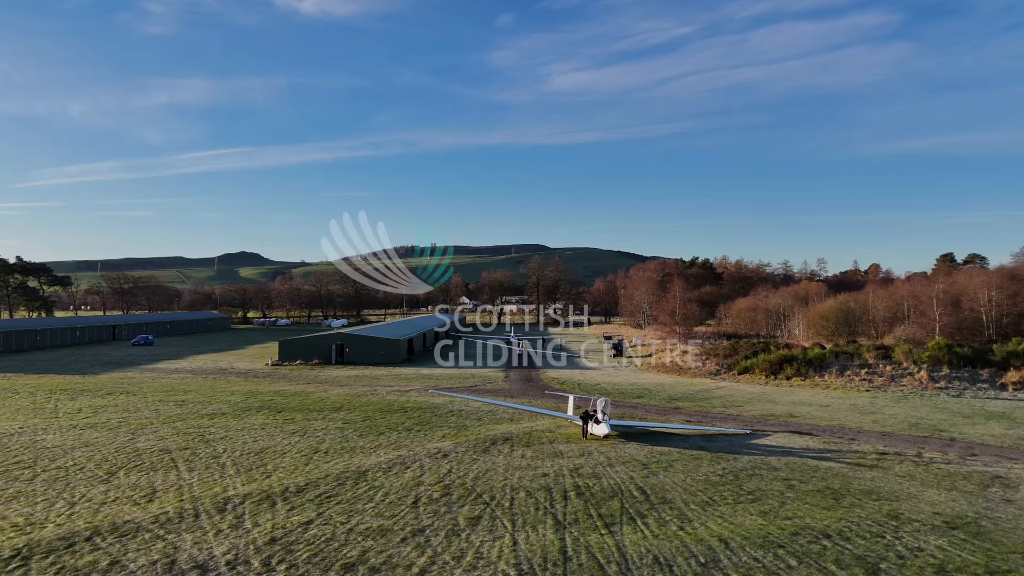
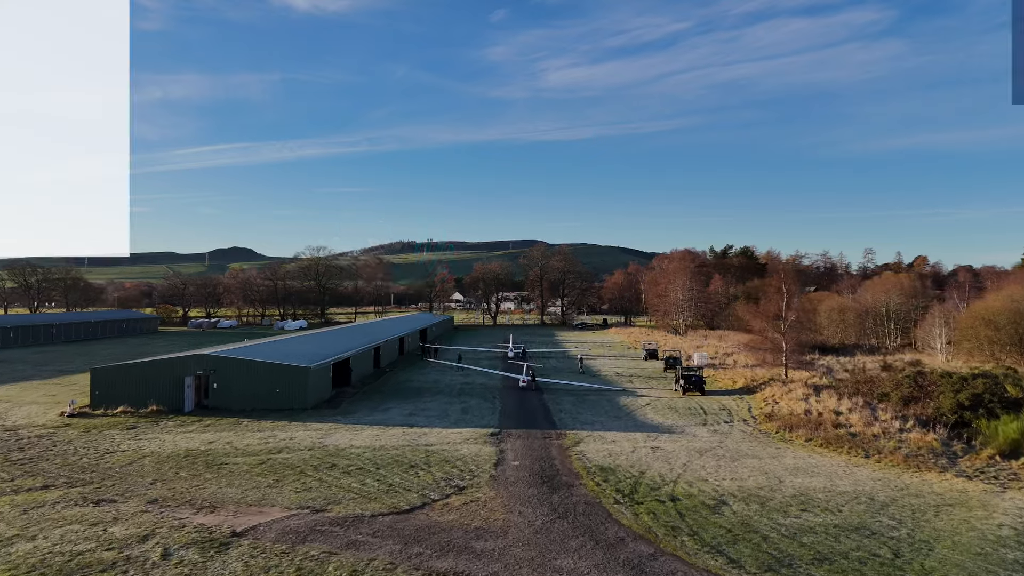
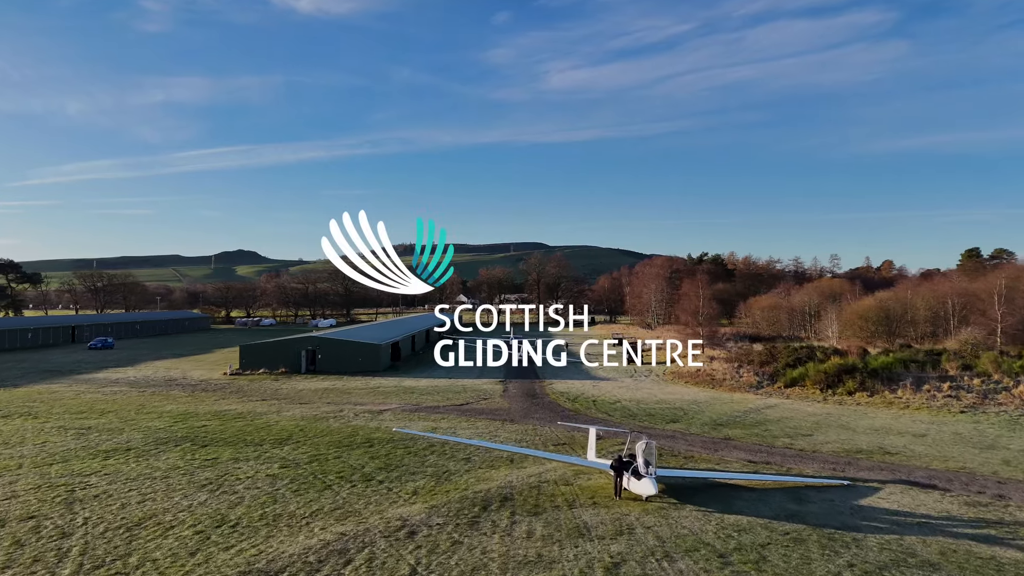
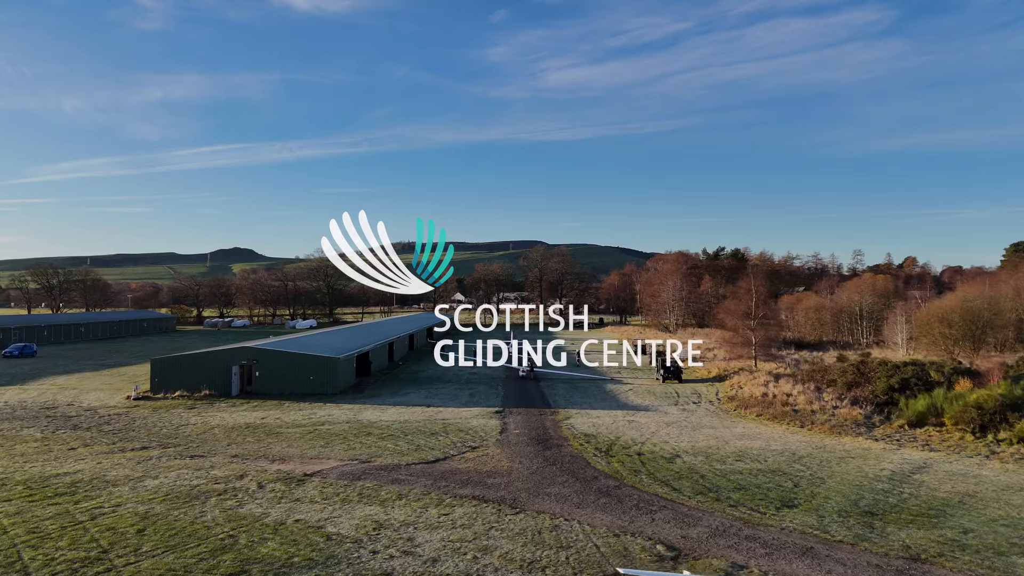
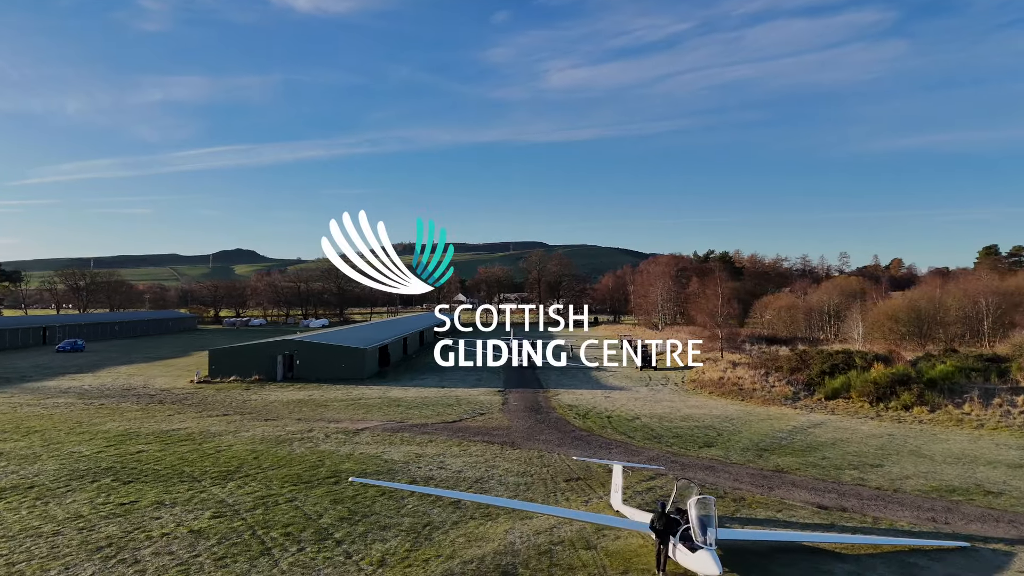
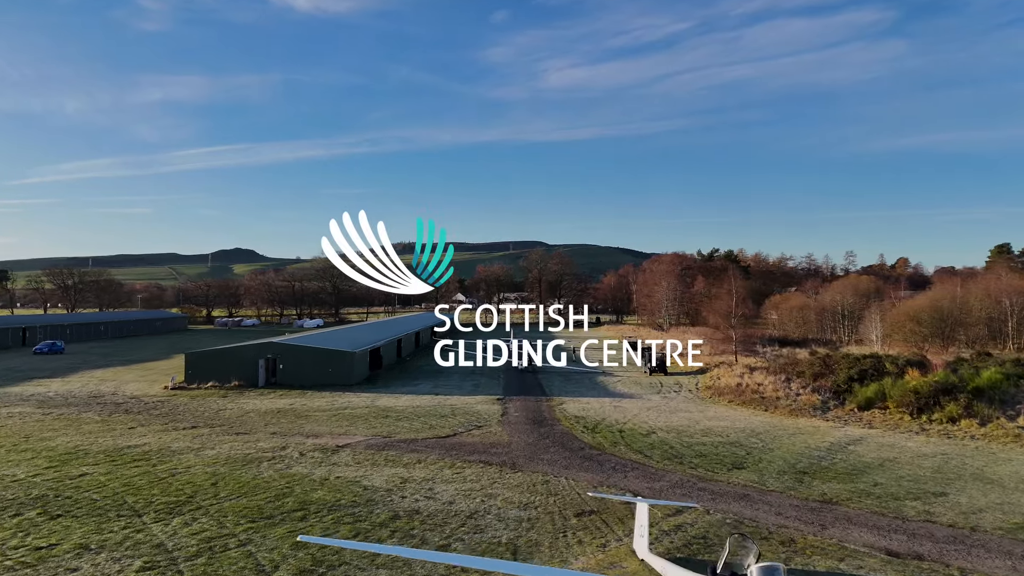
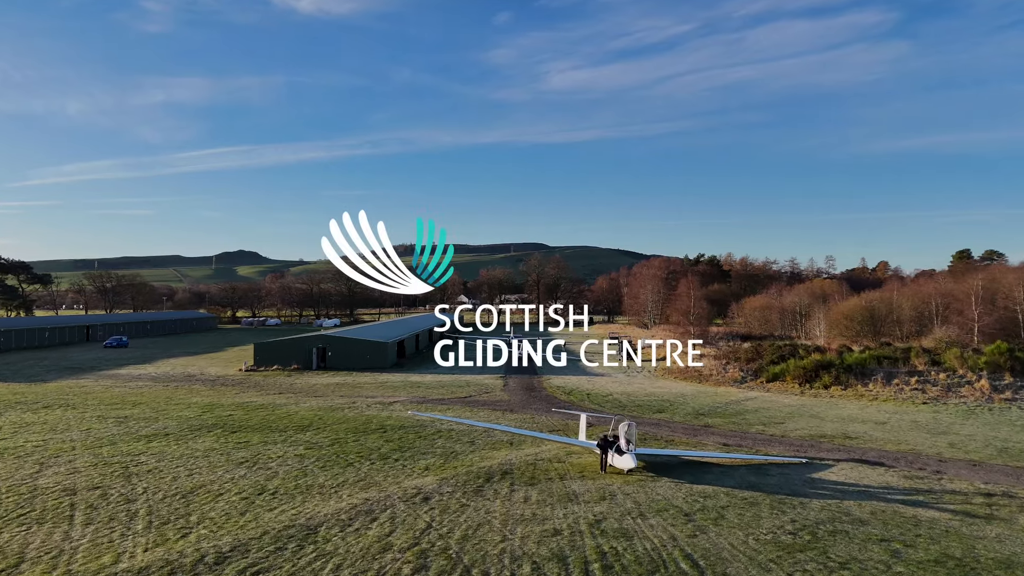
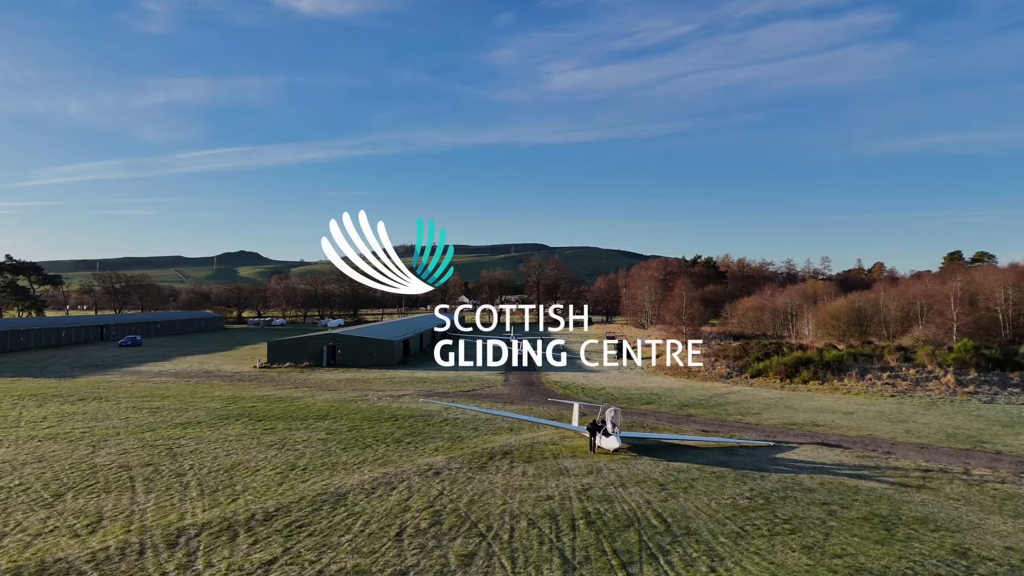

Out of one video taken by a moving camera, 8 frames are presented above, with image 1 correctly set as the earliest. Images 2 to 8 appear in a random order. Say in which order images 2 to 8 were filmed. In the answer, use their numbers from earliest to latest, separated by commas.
8, 7, 3, 5, 6, 4, 2
